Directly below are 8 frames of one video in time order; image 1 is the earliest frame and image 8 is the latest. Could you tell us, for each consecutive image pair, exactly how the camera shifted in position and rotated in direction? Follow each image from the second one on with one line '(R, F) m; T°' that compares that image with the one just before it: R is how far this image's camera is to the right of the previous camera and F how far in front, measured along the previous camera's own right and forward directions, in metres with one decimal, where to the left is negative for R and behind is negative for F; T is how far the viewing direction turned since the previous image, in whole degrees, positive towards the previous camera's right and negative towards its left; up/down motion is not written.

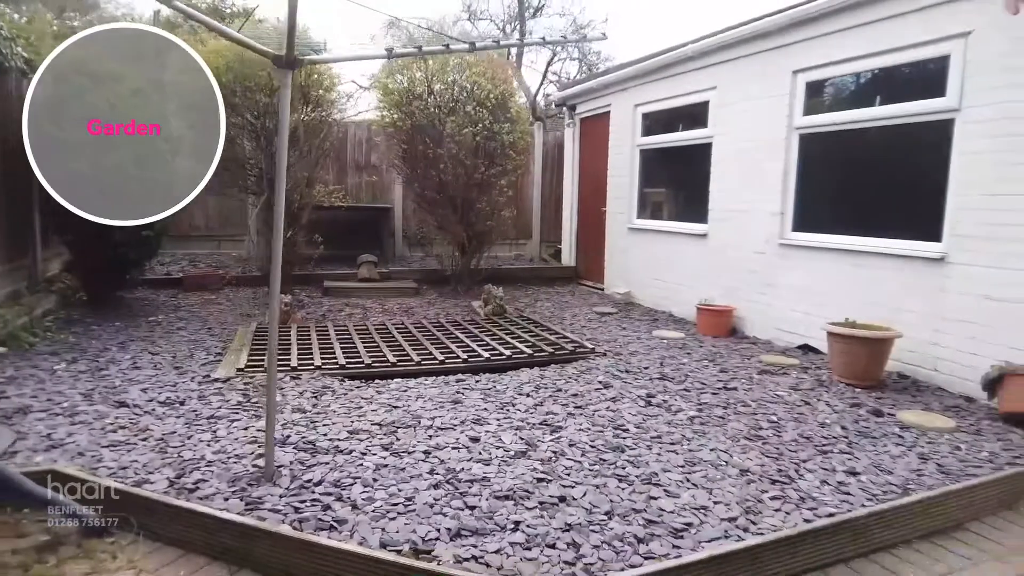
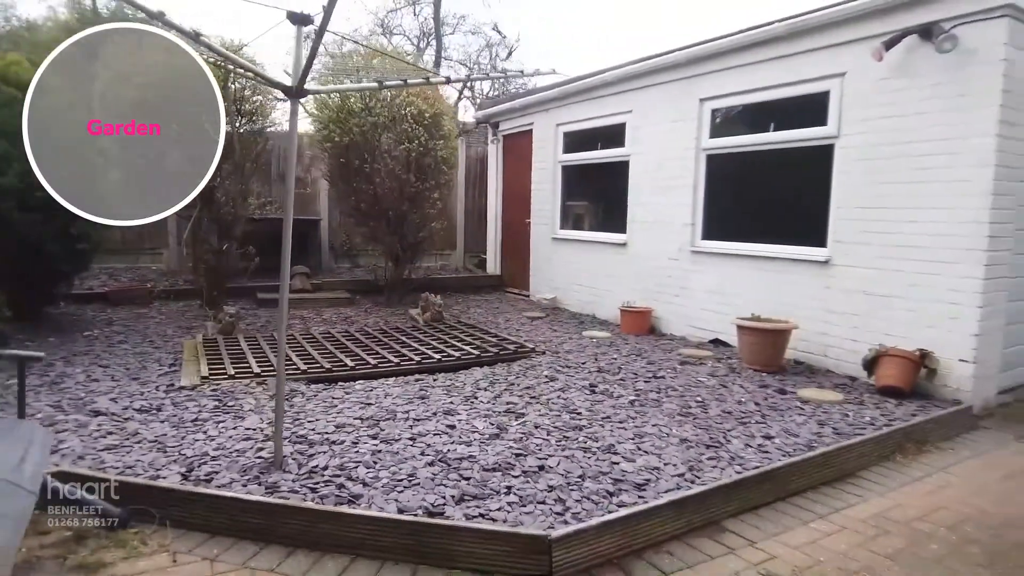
(-0.3, -0.4) m; +8°
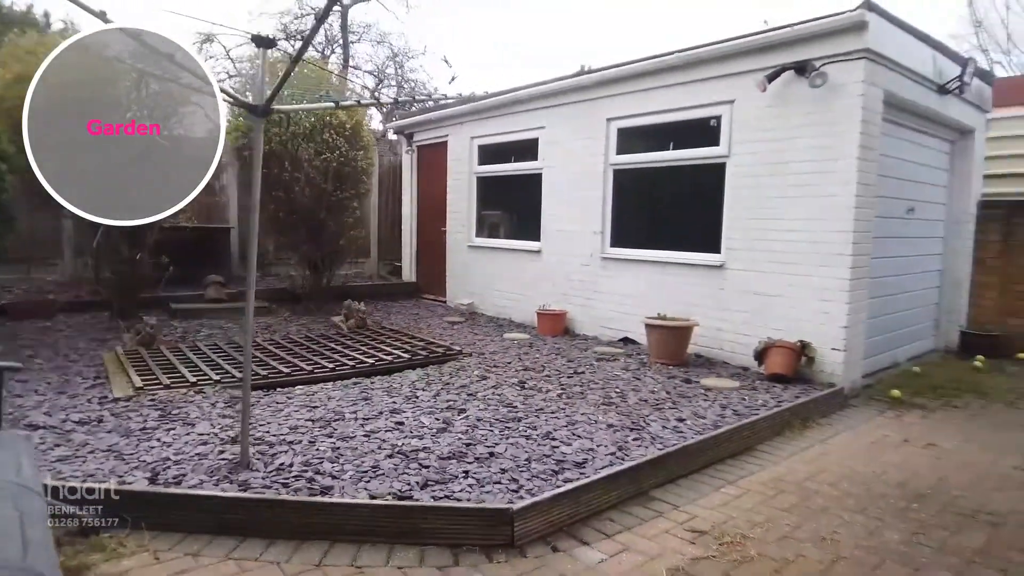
(-0.2, -0.3) m; +9°
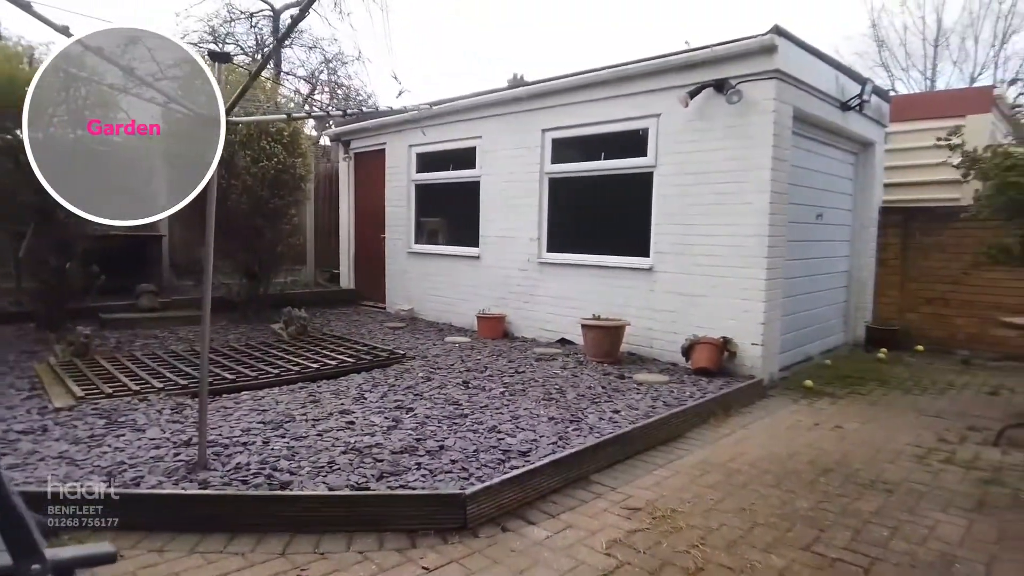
(-0.1, -0.2) m; +6°
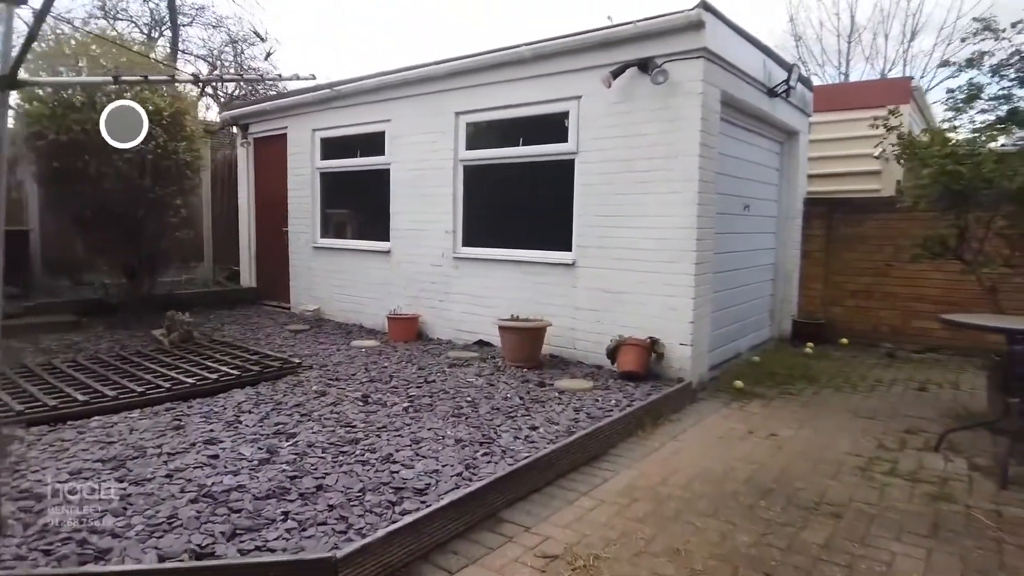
(+0.2, +0.5) m; +6°
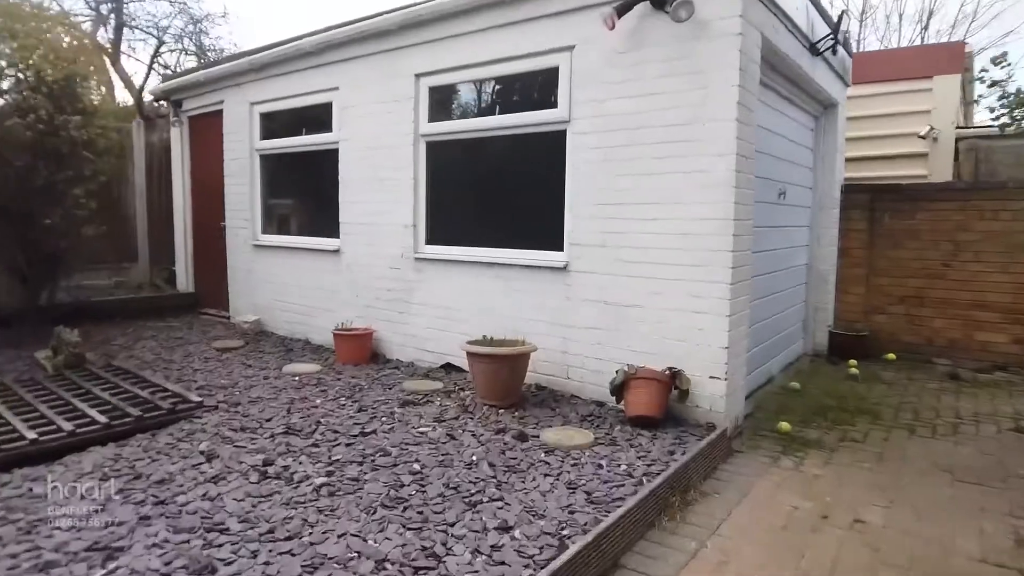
(+0.1, +1.3) m; +1°
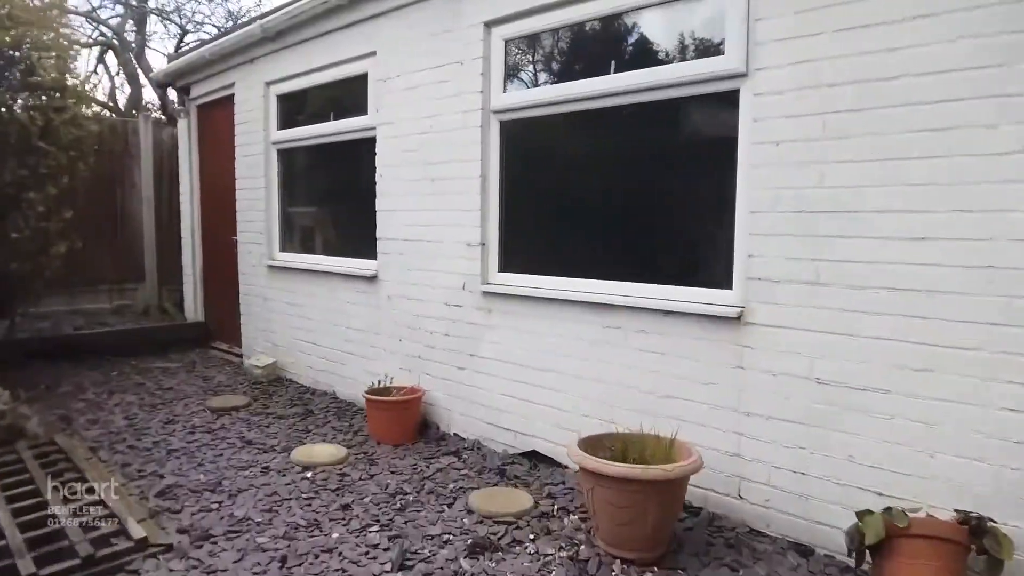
(-0.4, +1.6) m; -4°
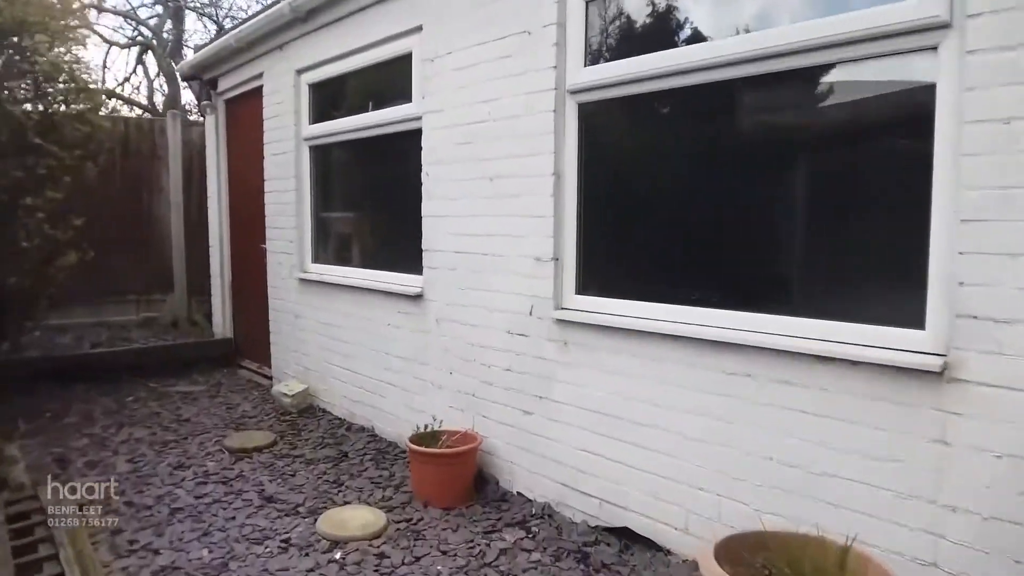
(-0.2, +0.7) m; -3°
